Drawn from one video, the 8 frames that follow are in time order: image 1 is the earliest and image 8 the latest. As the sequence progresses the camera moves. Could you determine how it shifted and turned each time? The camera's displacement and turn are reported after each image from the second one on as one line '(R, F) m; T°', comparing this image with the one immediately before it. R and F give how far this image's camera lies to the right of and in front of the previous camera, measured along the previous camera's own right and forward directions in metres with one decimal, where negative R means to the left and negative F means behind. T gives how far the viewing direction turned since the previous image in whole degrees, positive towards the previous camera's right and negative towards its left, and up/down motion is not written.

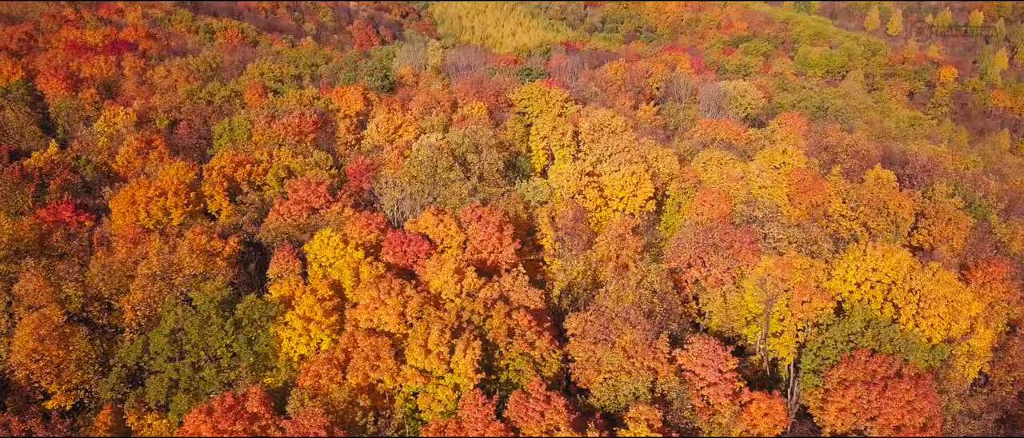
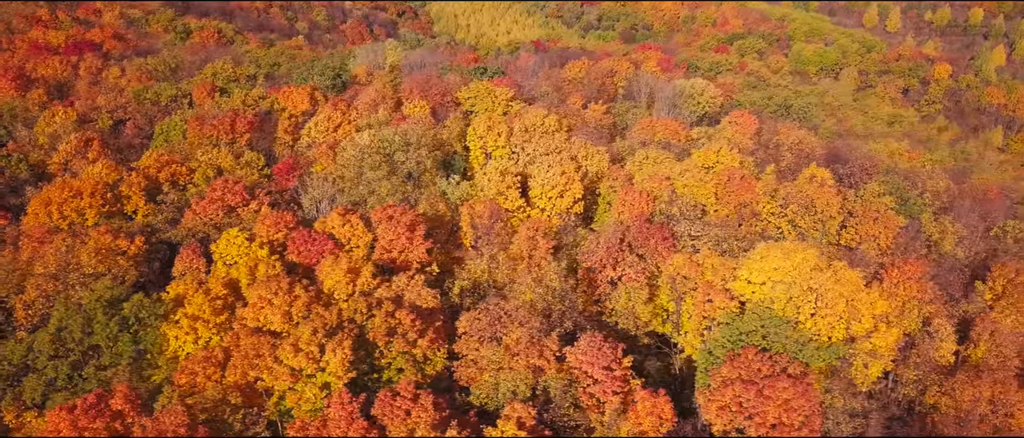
(+4.3, -0.2) m; -1°
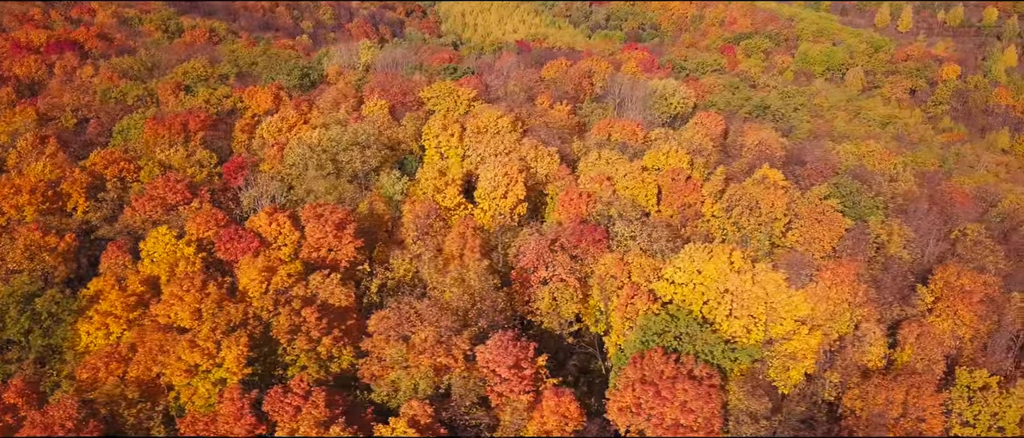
(+3.9, -0.2) m; -1°
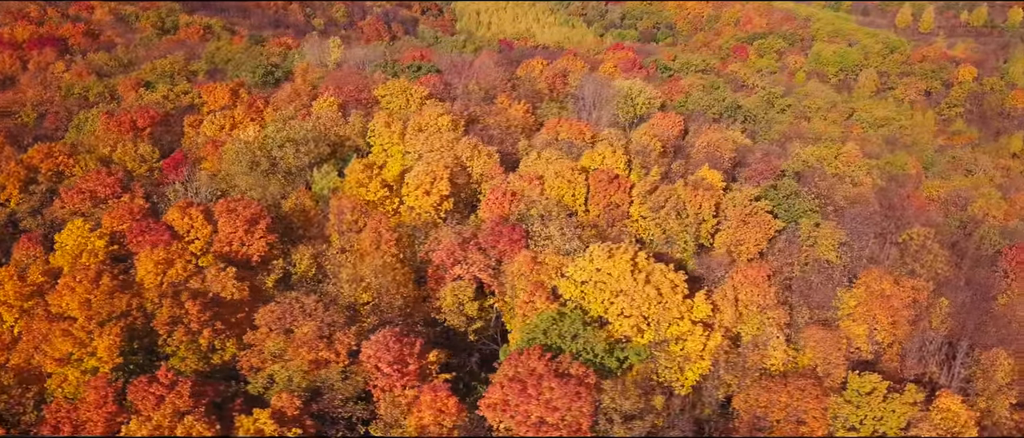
(+5.3, -0.3) m; -2°
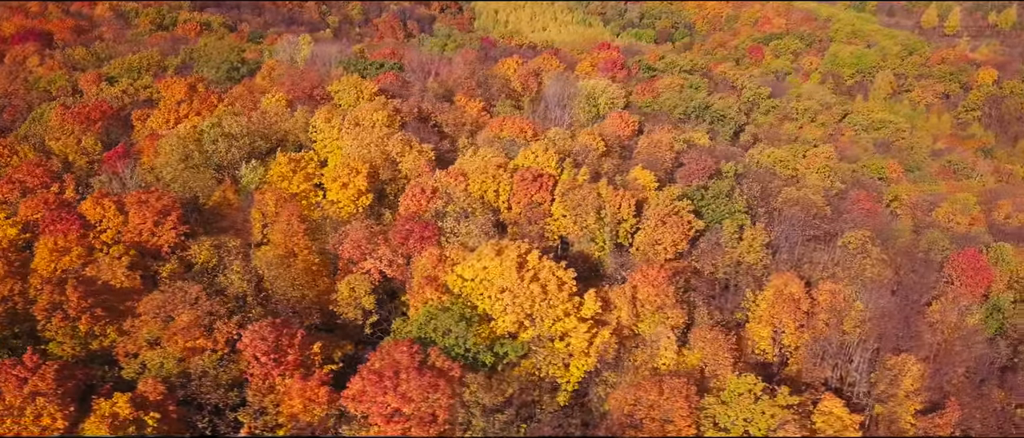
(+5.9, -0.3) m; -2°
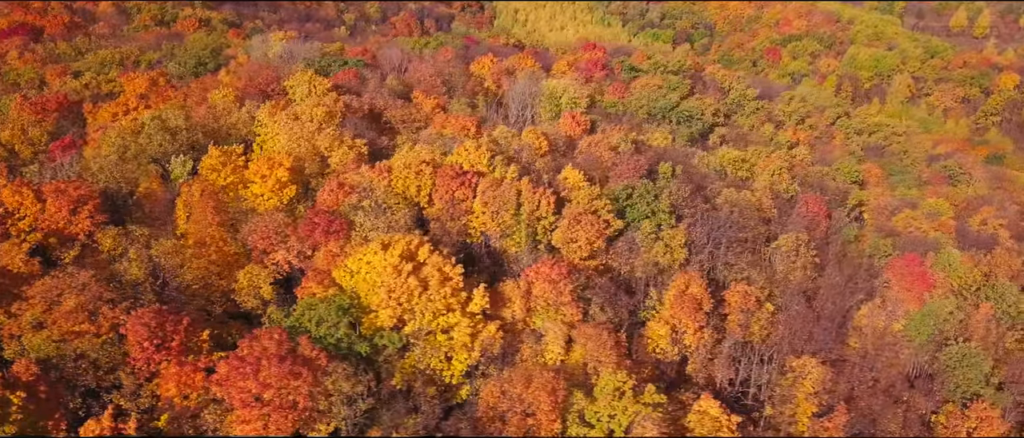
(+6.2, -0.4) m; -2°
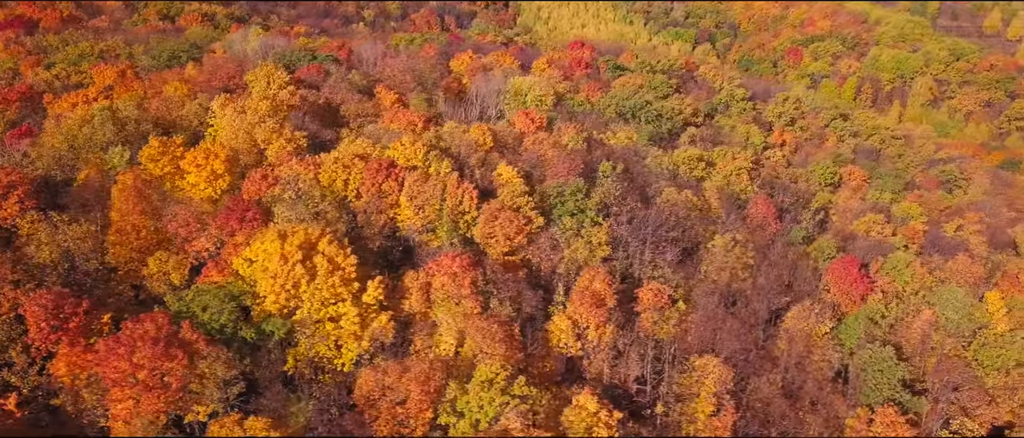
(+6.2, -0.4) m; -3°
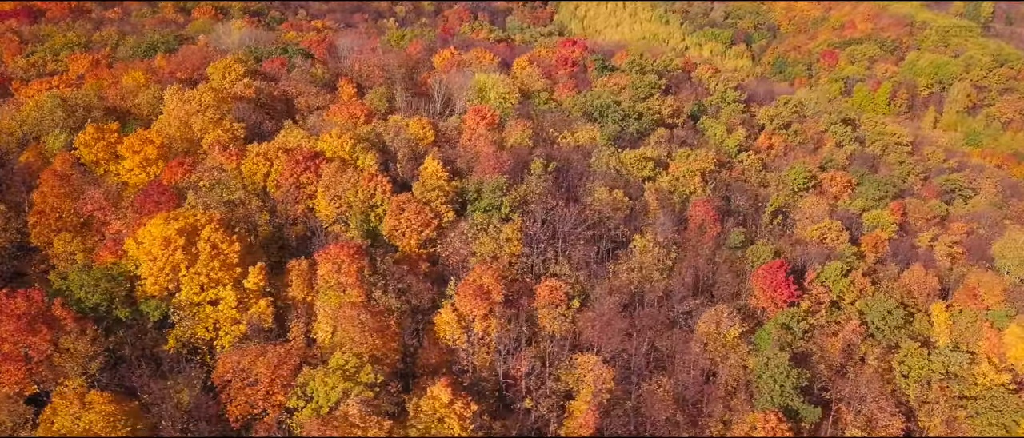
(+7.8, -0.2) m; -4°
